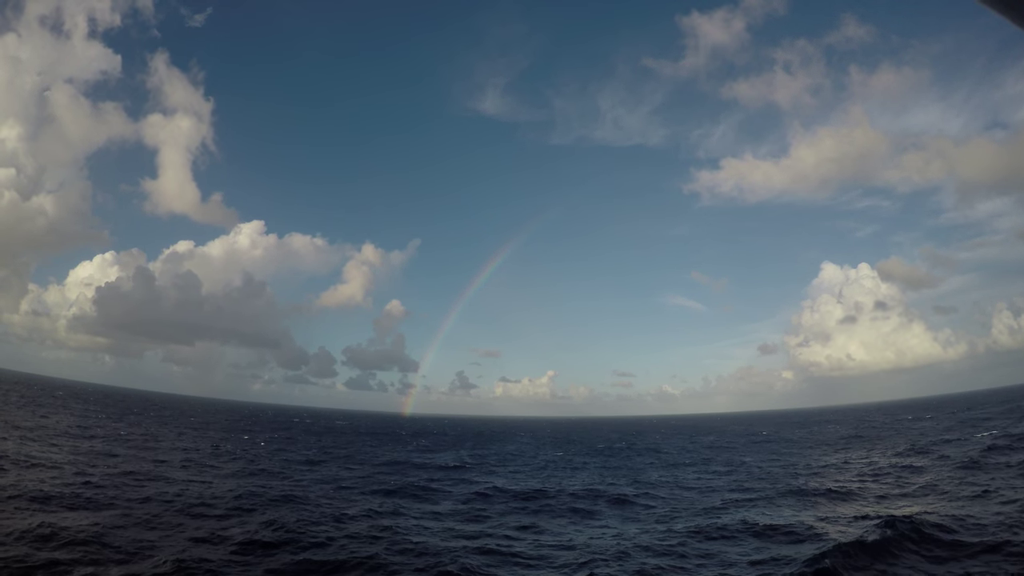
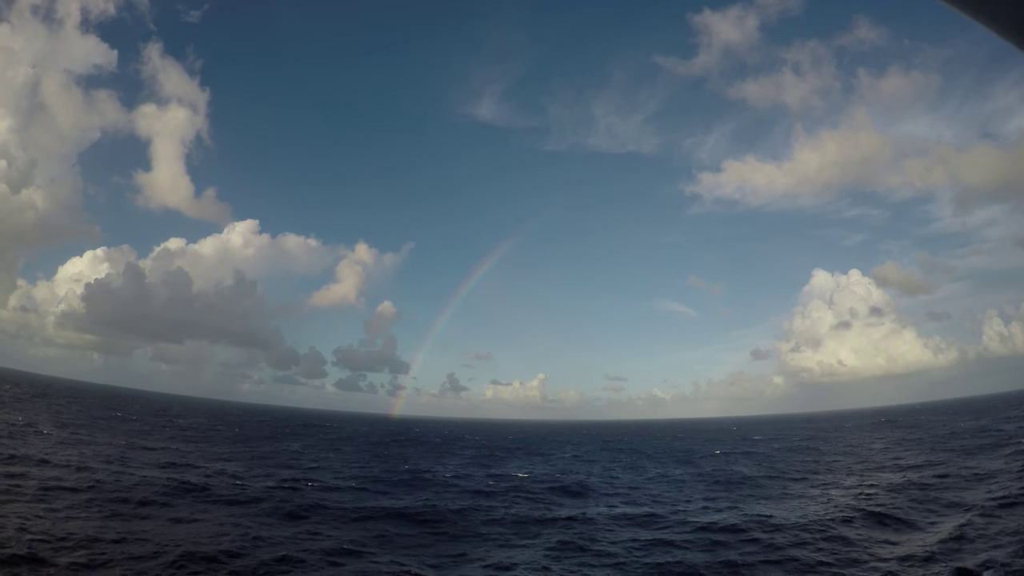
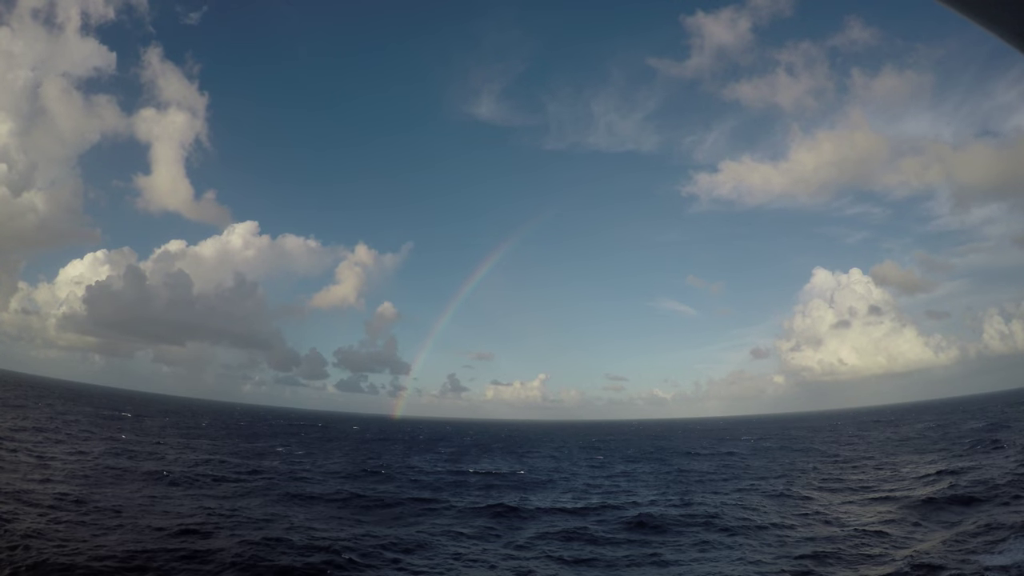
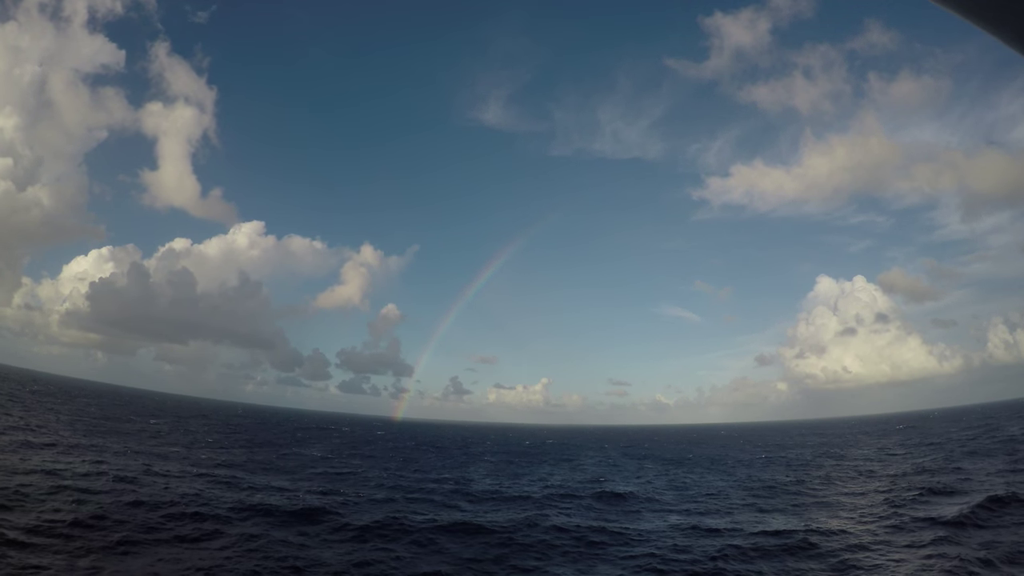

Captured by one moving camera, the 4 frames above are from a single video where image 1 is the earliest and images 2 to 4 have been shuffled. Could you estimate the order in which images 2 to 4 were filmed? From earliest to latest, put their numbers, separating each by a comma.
3, 2, 4
